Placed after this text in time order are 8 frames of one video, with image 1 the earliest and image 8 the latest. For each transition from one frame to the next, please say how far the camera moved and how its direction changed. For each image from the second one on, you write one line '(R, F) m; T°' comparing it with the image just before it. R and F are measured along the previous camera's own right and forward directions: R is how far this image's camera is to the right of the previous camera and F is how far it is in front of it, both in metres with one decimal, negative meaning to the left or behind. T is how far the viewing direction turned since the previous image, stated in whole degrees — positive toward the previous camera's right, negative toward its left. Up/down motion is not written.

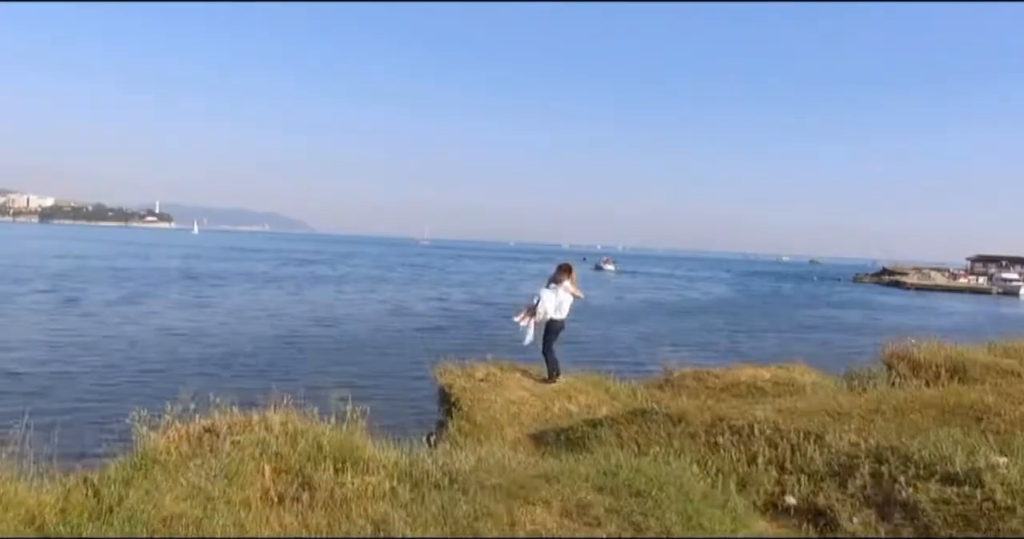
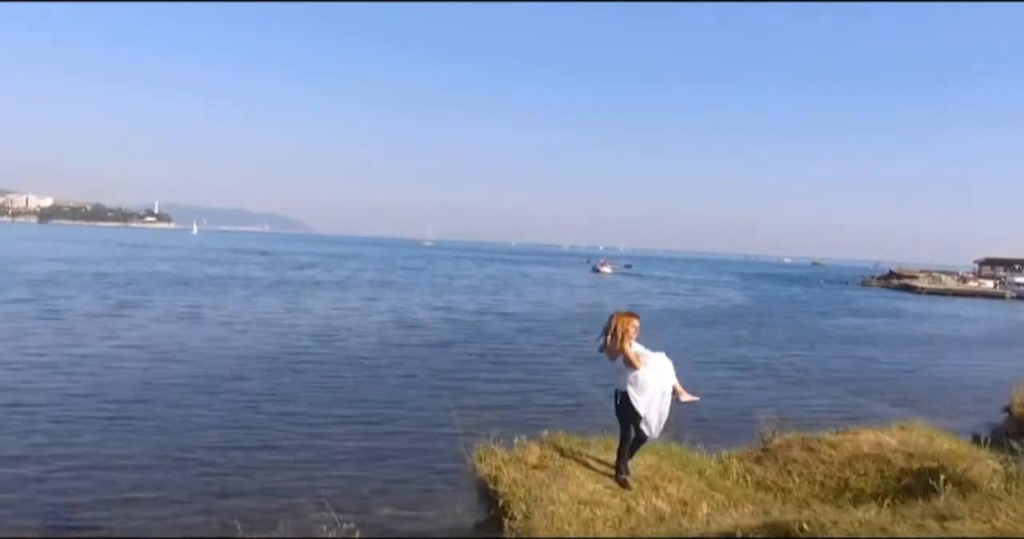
(-0.3, +1.5) m; 0°
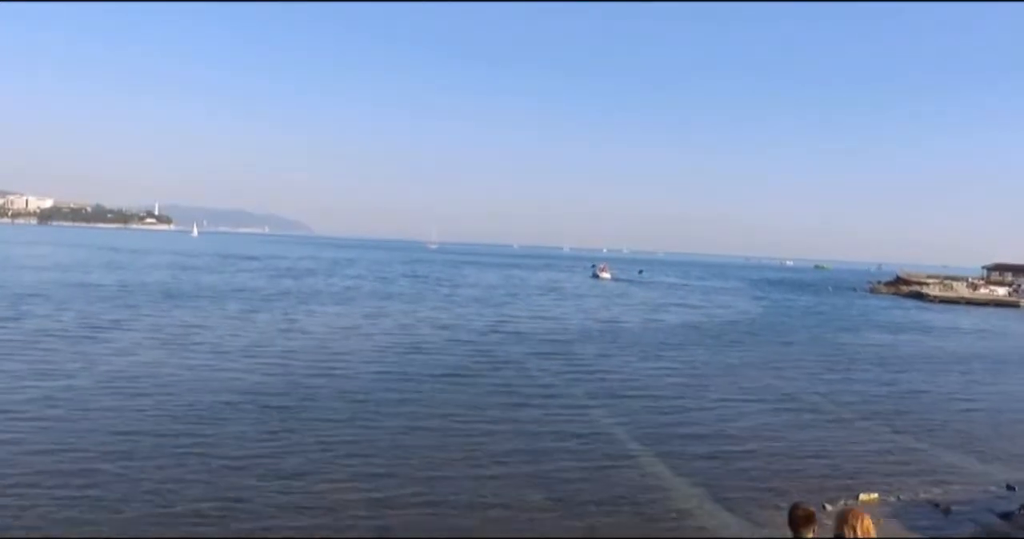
(-0.3, +1.4) m; 0°
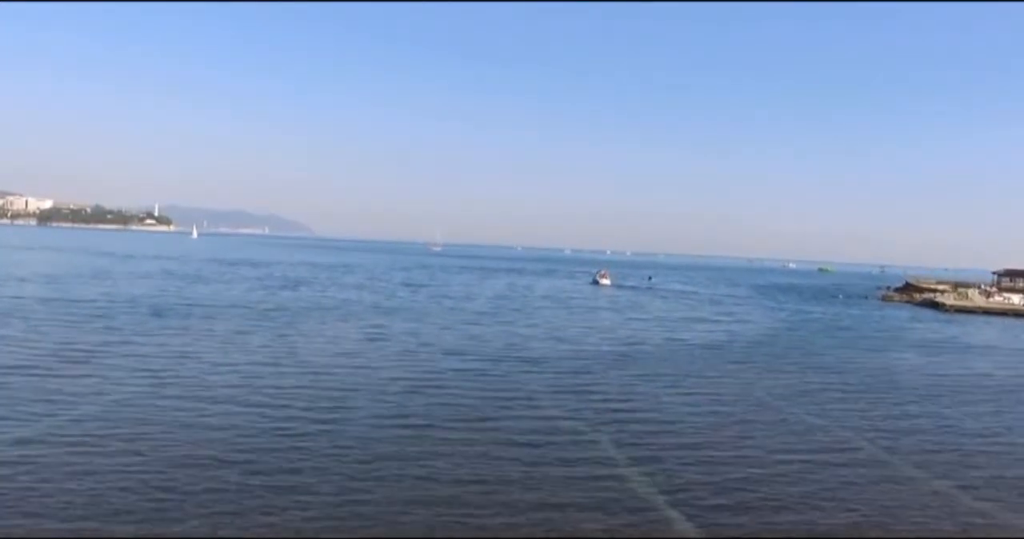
(-0.3, +1.9) m; 0°
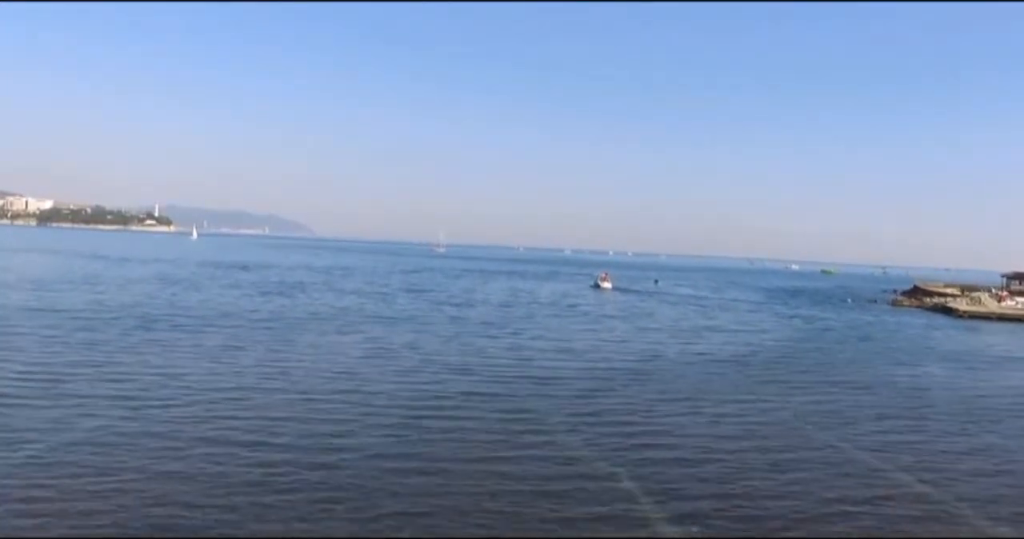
(-0.2, +1.5) m; 0°
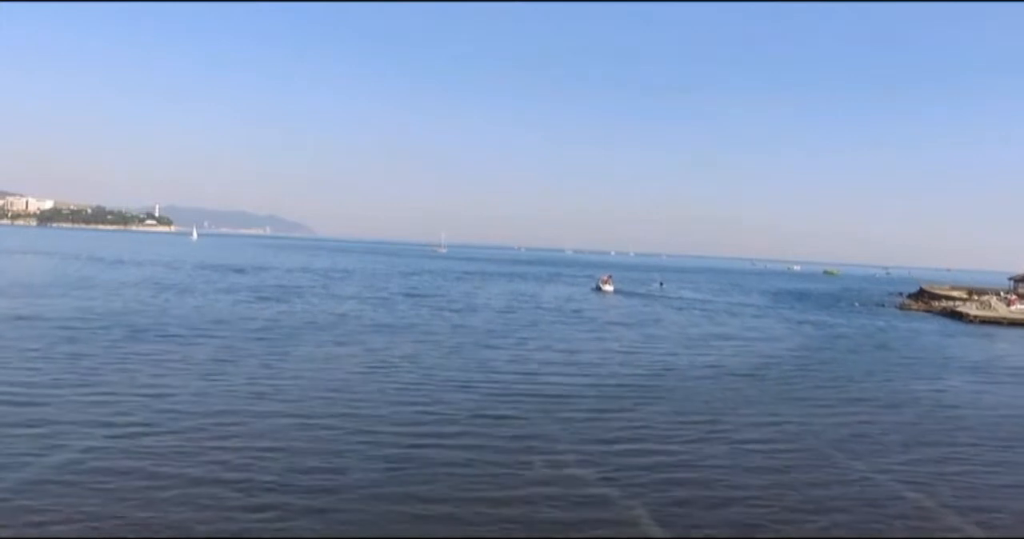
(-0.1, +1.2) m; 0°
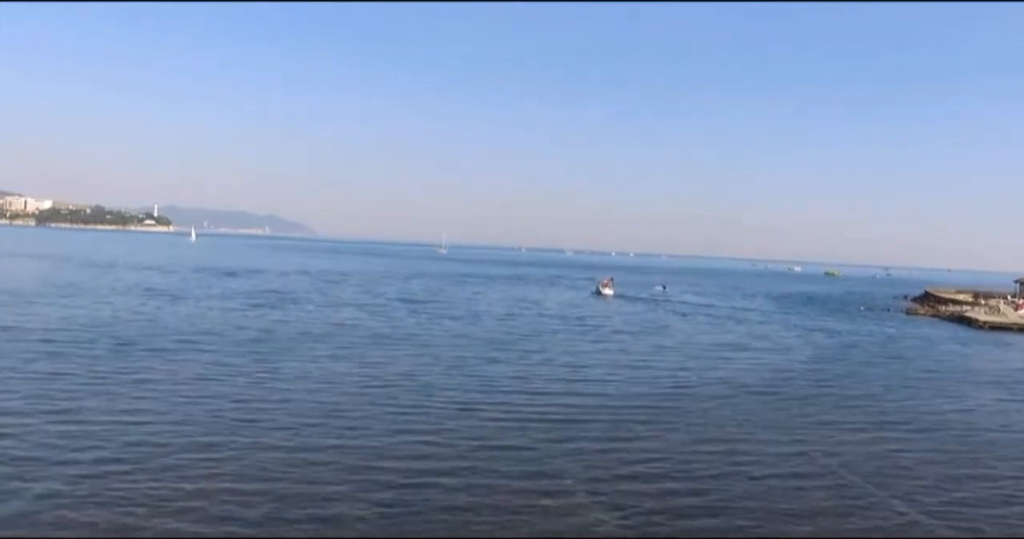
(-0.1, +1.3) m; 0°
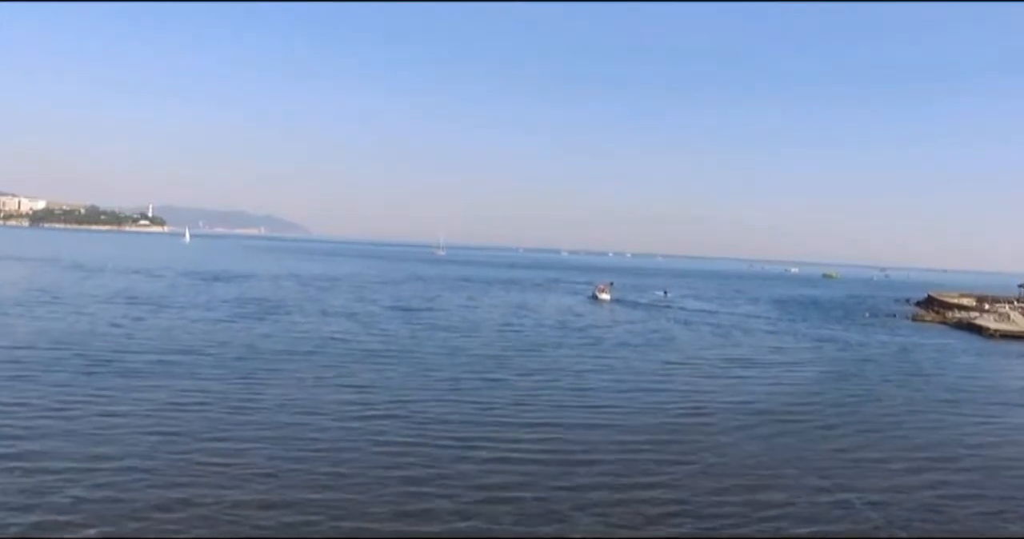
(-0.1, +1.9) m; 0°
